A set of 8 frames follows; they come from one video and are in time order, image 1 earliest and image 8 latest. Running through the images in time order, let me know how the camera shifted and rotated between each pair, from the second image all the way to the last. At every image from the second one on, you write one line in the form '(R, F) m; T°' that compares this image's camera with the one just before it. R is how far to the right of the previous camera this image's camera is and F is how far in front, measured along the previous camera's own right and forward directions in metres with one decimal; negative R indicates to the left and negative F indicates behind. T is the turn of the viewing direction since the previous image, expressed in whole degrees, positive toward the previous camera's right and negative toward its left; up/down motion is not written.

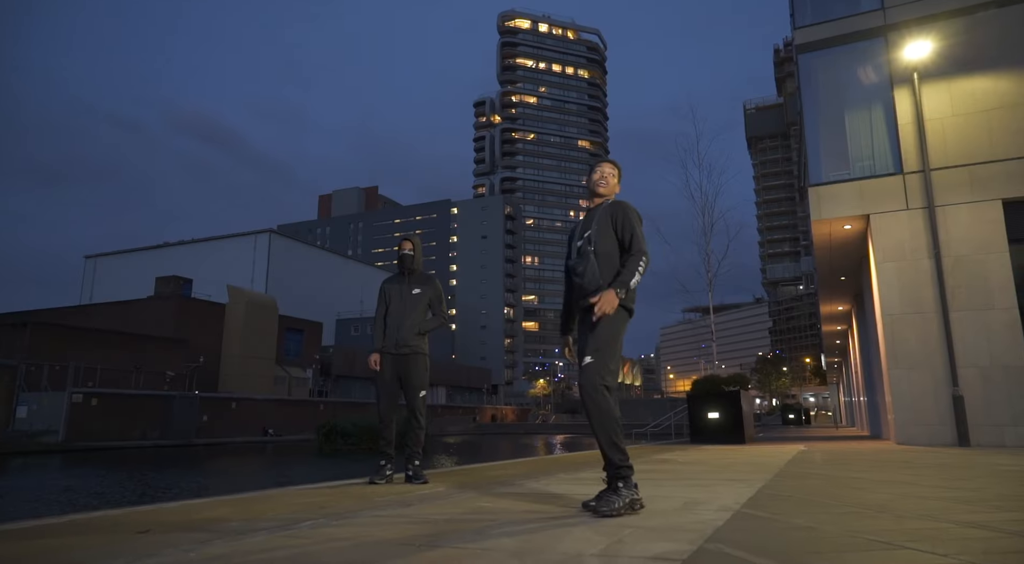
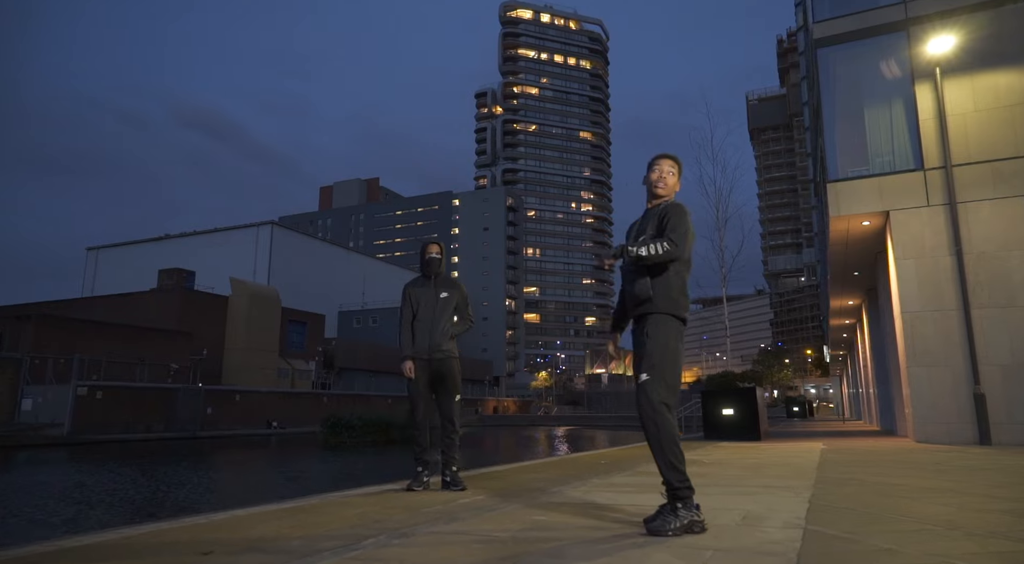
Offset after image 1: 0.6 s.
(-0.3, +0.1) m; 0°
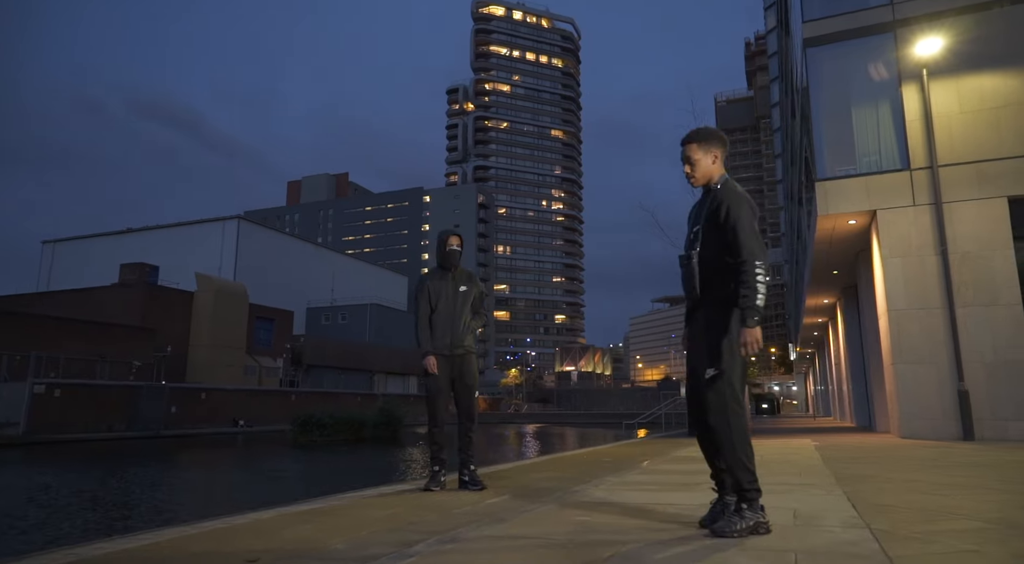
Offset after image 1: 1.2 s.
(-0.3, +0.2) m; +3°
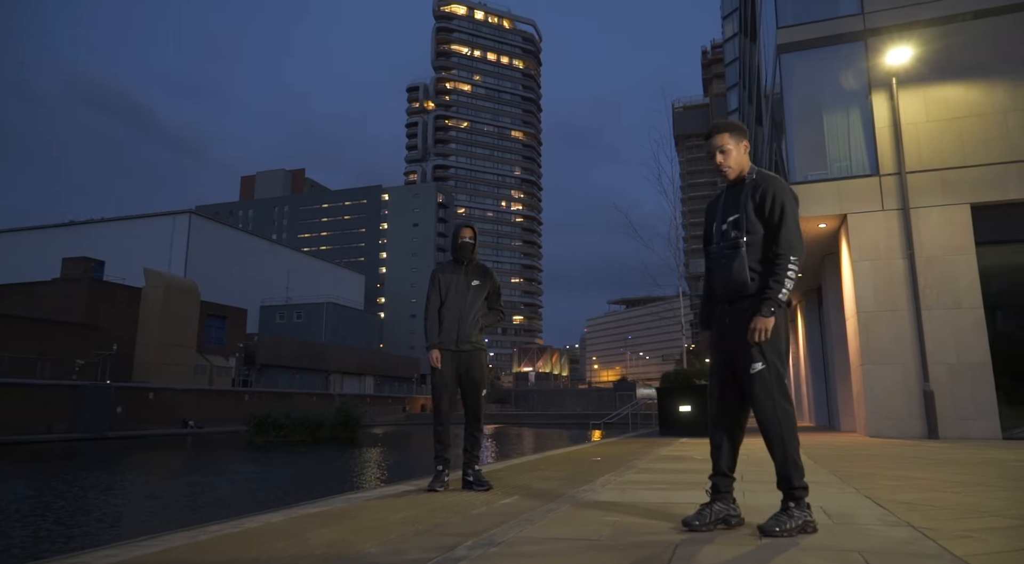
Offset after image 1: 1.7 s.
(-0.3, +0.1) m; +4°
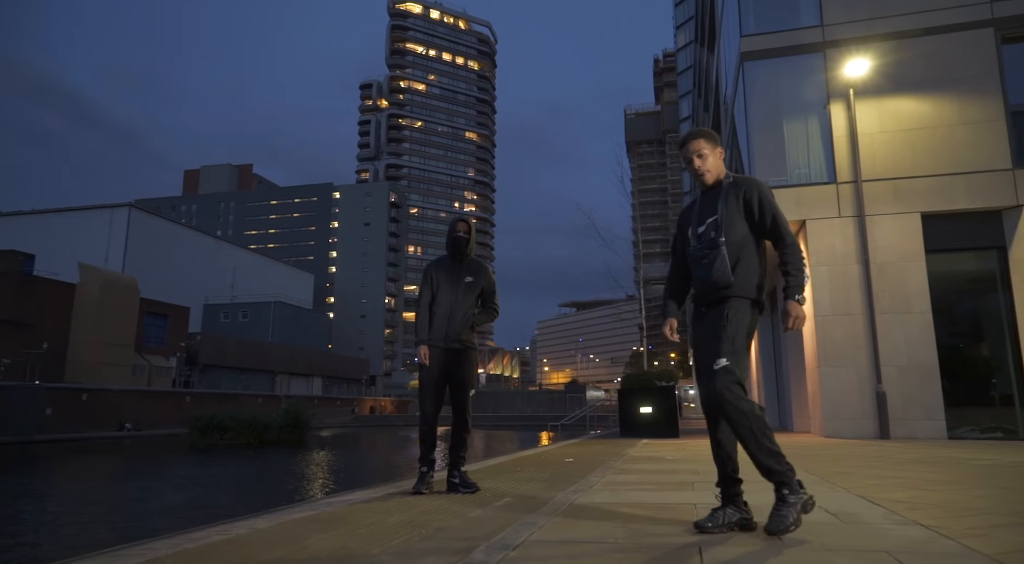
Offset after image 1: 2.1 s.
(-0.2, +0.1) m; +4°
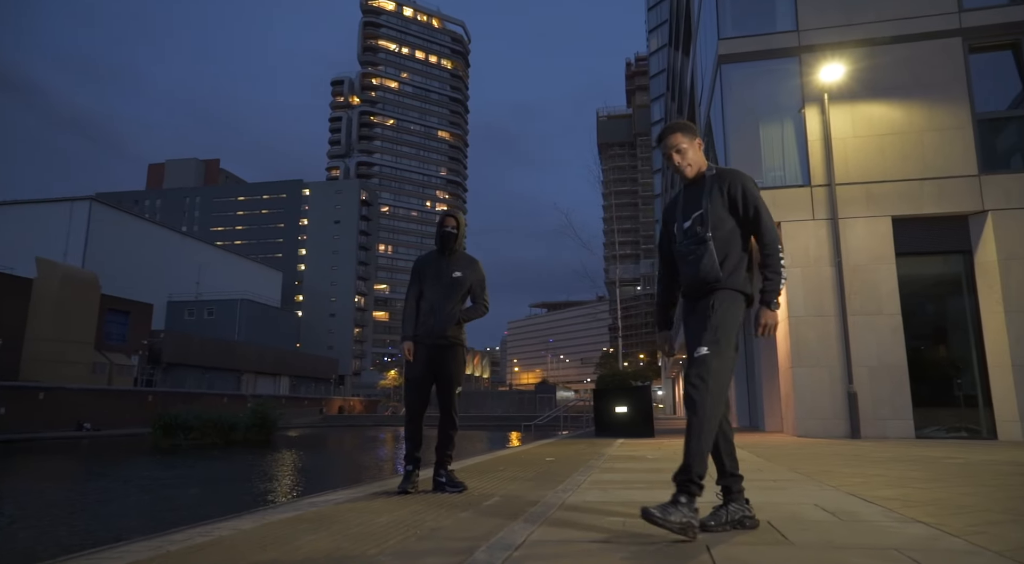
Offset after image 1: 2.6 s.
(-0.1, +0.1) m; +3°
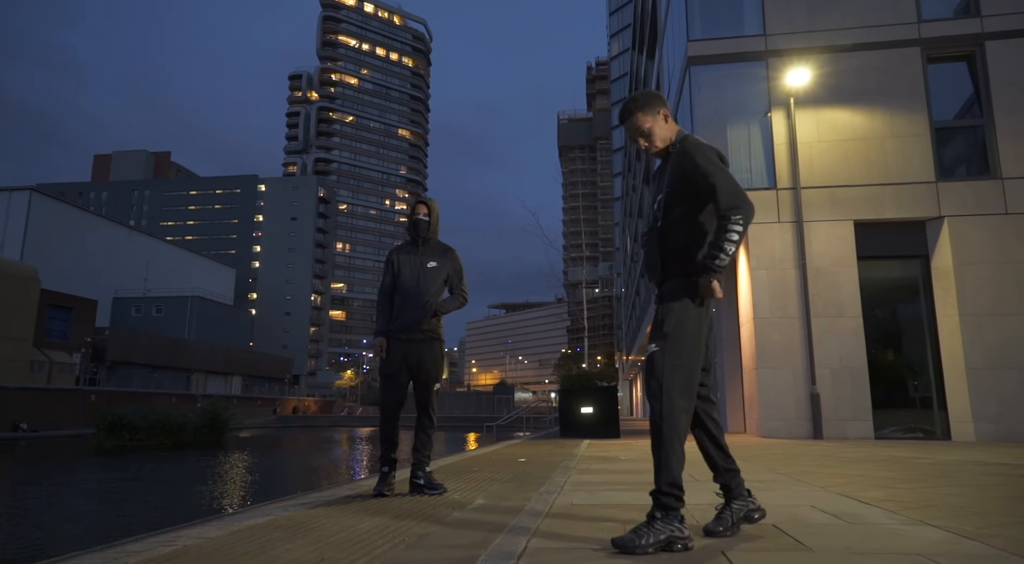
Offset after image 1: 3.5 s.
(-0.1, +0.2) m; +4°
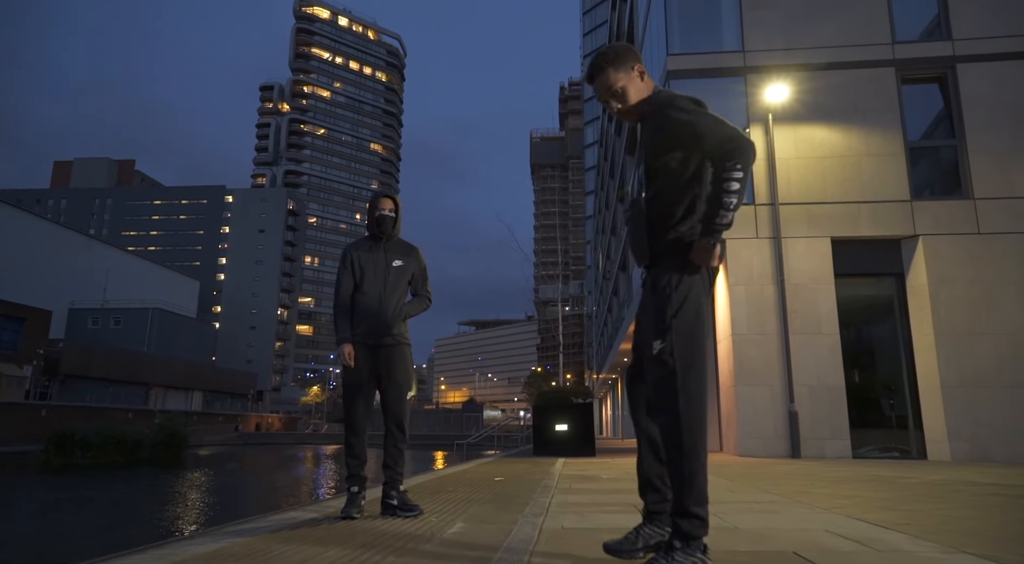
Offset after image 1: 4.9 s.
(-0.1, +0.3) m; +3°
